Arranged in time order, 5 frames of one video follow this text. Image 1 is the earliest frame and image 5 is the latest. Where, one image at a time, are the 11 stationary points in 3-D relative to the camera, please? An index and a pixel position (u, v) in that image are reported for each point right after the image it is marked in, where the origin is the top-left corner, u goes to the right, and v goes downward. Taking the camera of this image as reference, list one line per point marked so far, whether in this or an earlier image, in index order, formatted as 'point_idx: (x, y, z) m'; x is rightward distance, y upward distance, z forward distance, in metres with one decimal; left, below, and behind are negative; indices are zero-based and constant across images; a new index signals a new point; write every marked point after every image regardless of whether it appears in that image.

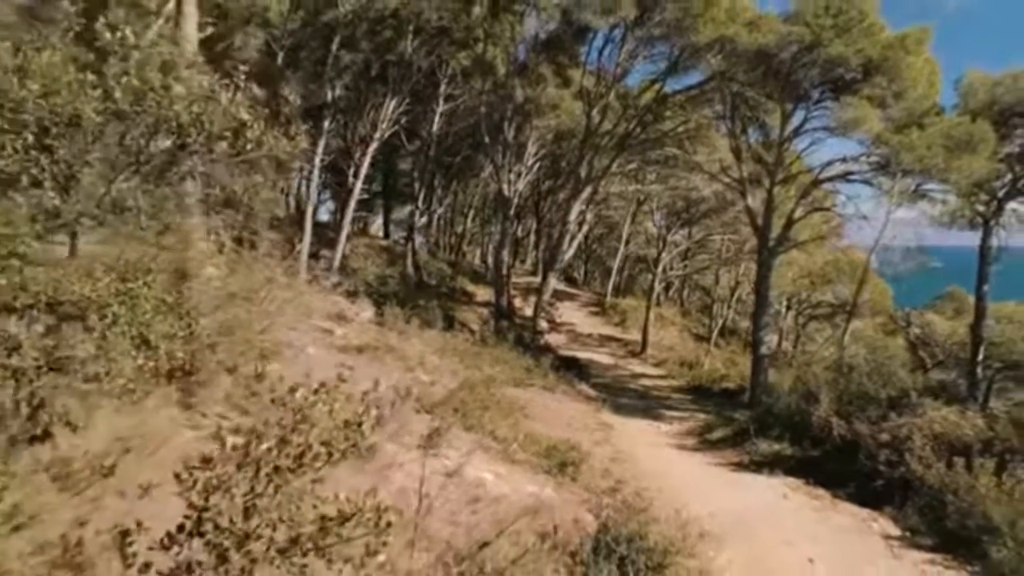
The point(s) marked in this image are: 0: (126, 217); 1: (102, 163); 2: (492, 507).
0: (-1.9, +0.3, +4.4) m
1: (-1.8, +0.6, +4.1) m
2: (-0.1, -1.8, +7.7) m
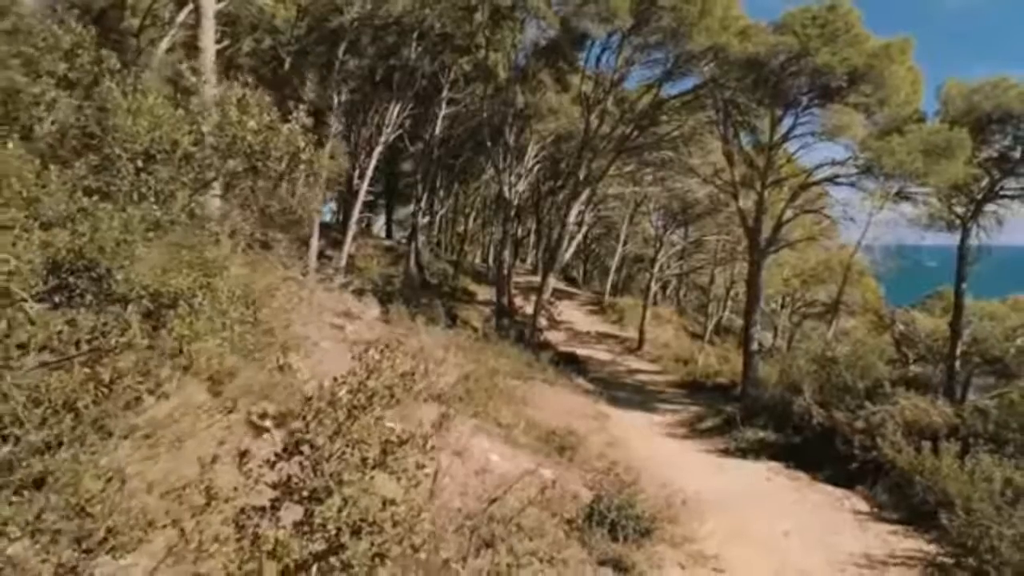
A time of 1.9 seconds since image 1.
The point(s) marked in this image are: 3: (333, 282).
0: (-1.8, +0.4, +5.4) m
1: (-1.8, +0.6, +5.1) m
2: (-0.1, -1.8, +8.7) m
3: (-3.8, +0.1, +19.6) m
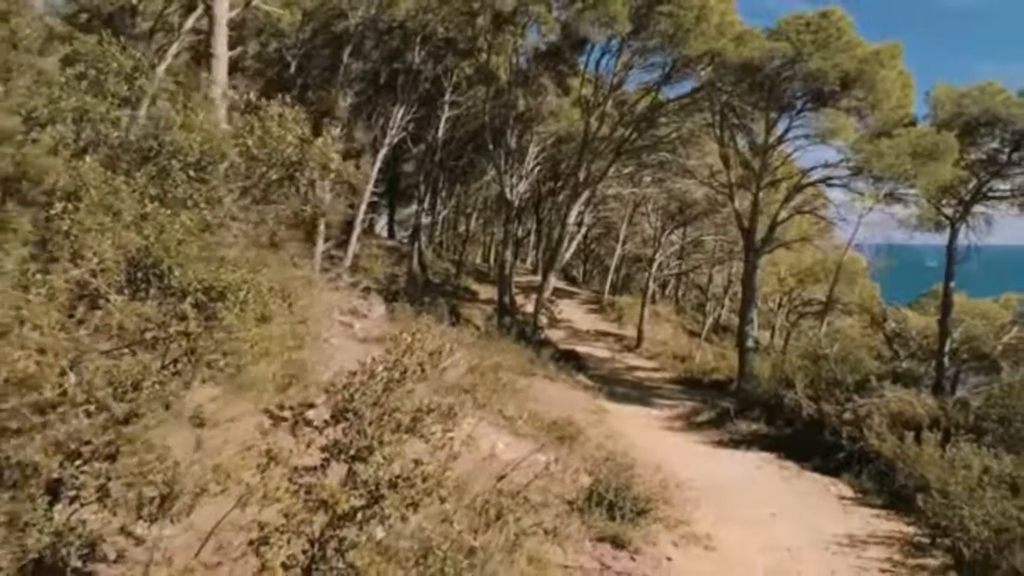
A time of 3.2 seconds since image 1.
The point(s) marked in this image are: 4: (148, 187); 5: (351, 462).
0: (-1.8, +0.4, +6.1) m
1: (-1.8, +0.6, +5.8) m
2: (0.0, -1.8, +9.4) m
3: (-3.8, +0.2, +20.3) m
4: (-2.1, +0.6, +5.4) m
5: (-0.7, -0.8, +4.2) m
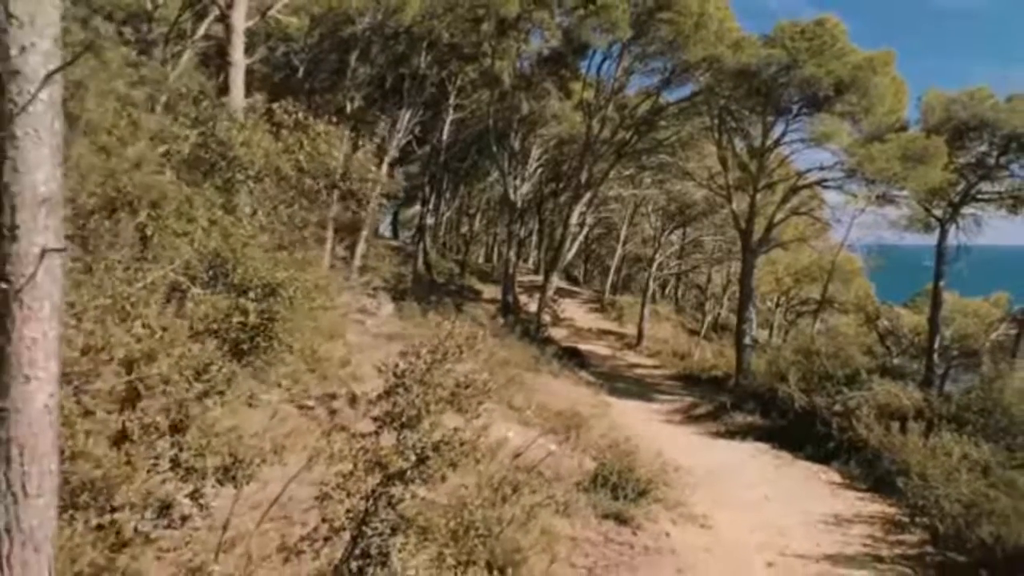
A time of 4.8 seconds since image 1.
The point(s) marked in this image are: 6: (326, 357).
0: (-1.6, +0.4, +6.9) m
1: (-1.6, +0.7, +6.6) m
2: (+0.1, -1.7, +10.2) m
3: (-3.6, +0.2, +21.1) m
4: (-2.0, +0.6, +6.2) m
5: (-0.6, -0.8, +5.0) m
6: (-1.5, -0.6, +7.6) m
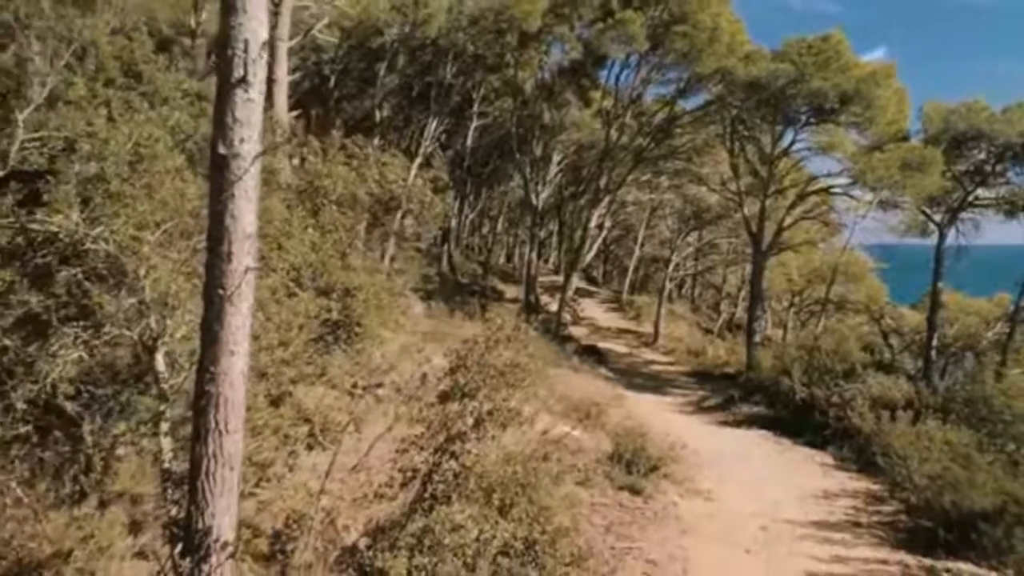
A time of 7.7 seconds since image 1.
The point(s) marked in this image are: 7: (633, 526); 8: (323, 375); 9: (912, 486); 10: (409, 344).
0: (-1.4, +0.4, +8.4) m
1: (-1.4, +0.6, +8.1) m
2: (+0.4, -1.8, +11.7) m
3: (-3.1, +0.2, +22.7) m
4: (-1.7, +0.6, +7.7) m
5: (-0.4, -0.8, +6.5) m
6: (-1.2, -0.6, +9.2) m
7: (+1.3, -2.5, +9.5) m
8: (-1.5, -0.7, +7.4) m
9: (+5.0, -2.3, +11.7) m
10: (-1.1, -0.6, +10.0) m
